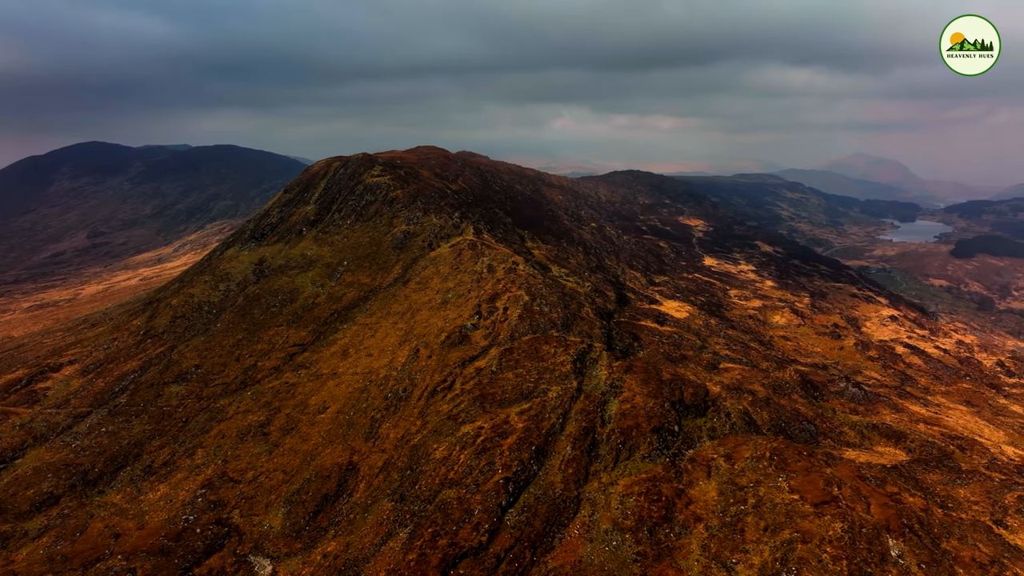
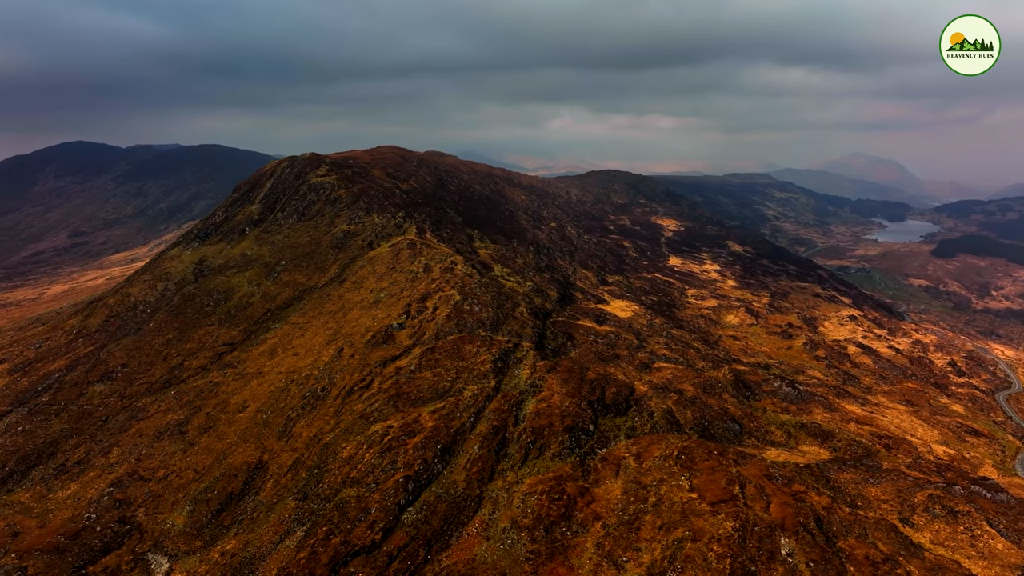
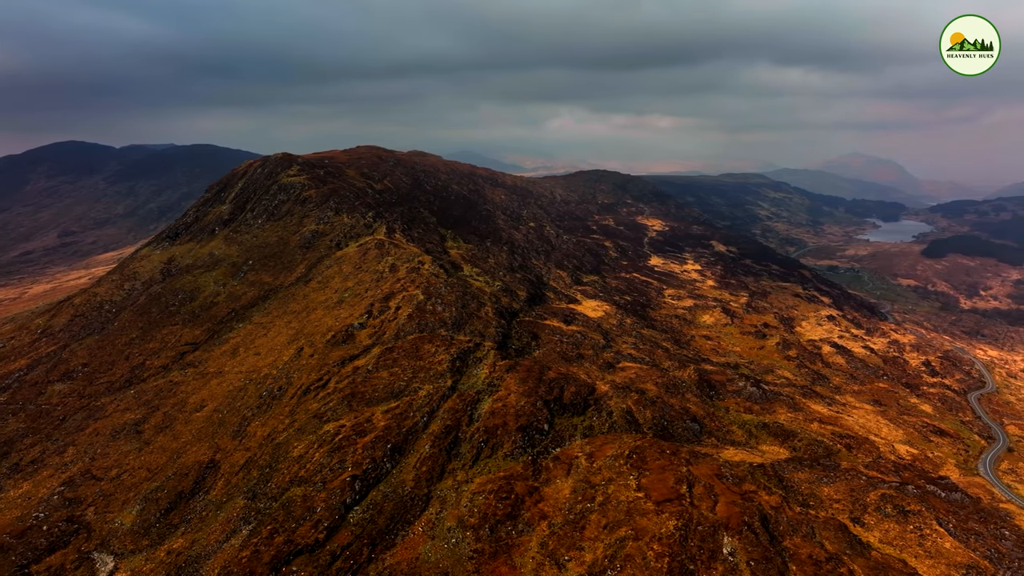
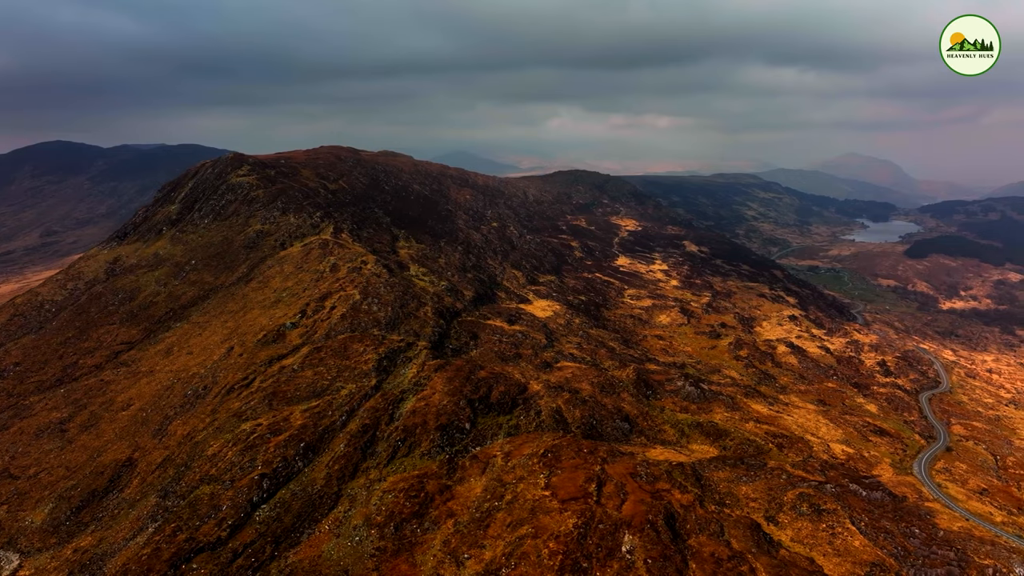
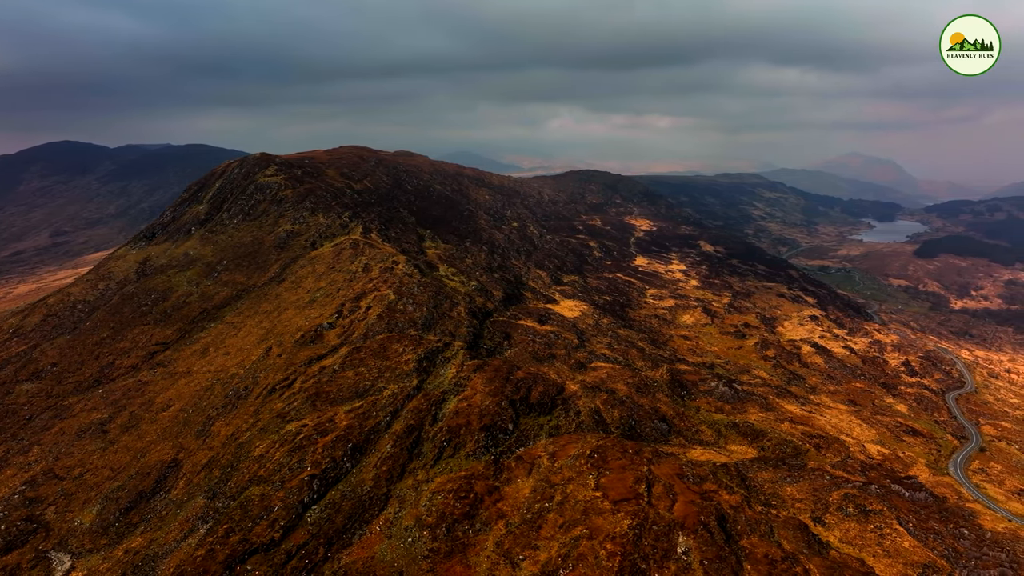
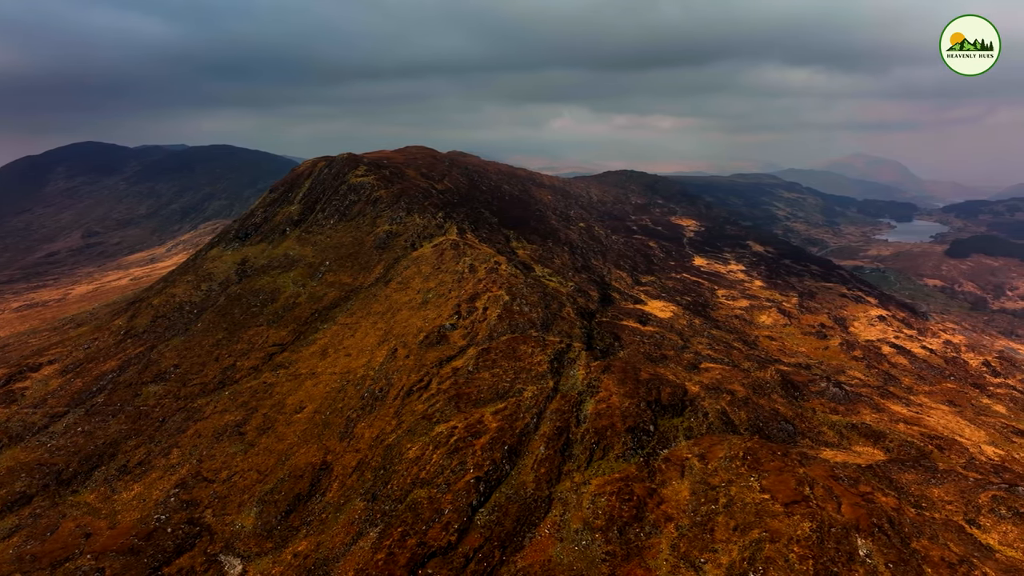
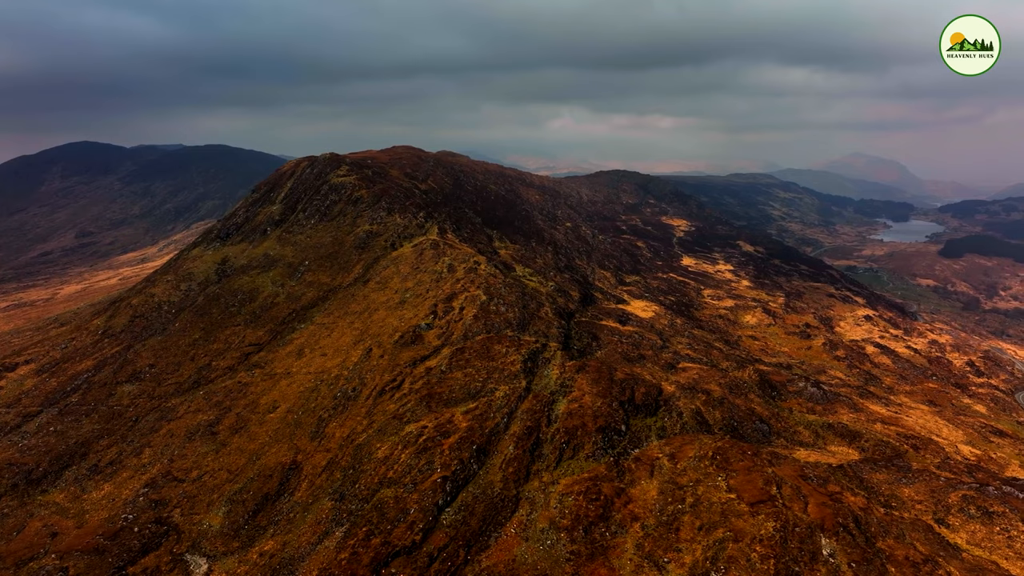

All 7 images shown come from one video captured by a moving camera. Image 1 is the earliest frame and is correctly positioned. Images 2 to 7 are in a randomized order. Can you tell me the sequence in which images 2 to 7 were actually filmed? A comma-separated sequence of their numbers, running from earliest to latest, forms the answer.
6, 7, 2, 3, 5, 4
